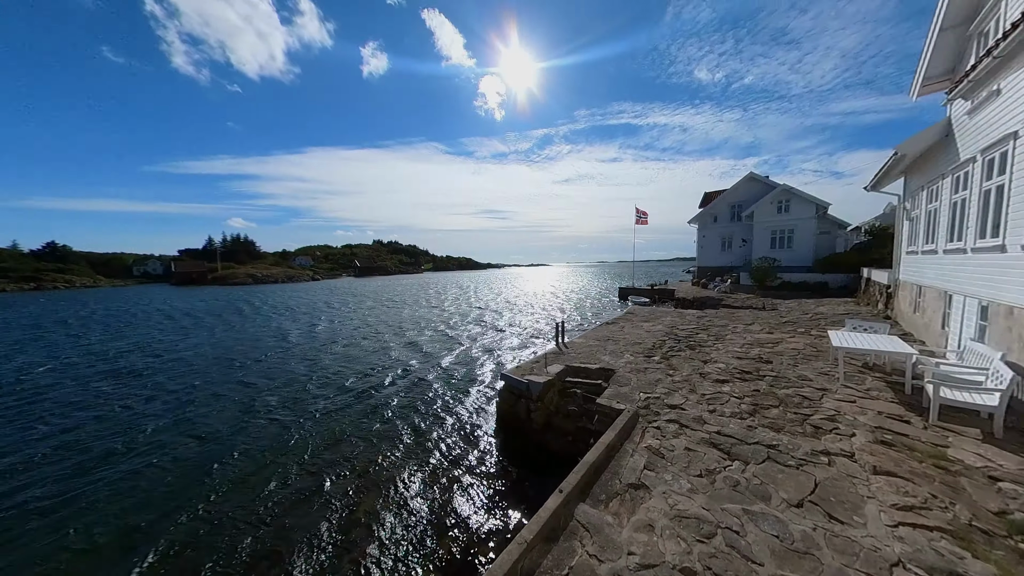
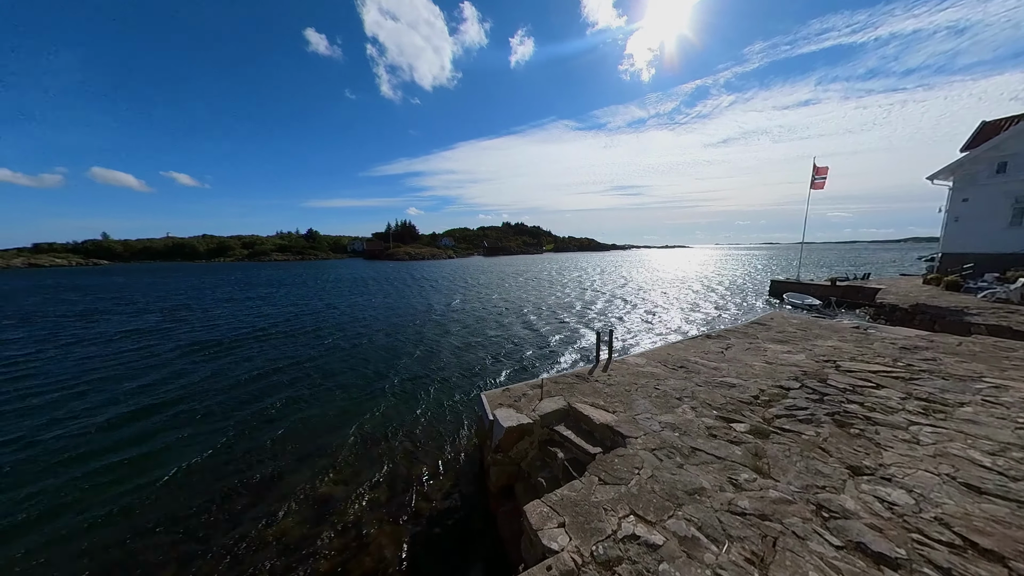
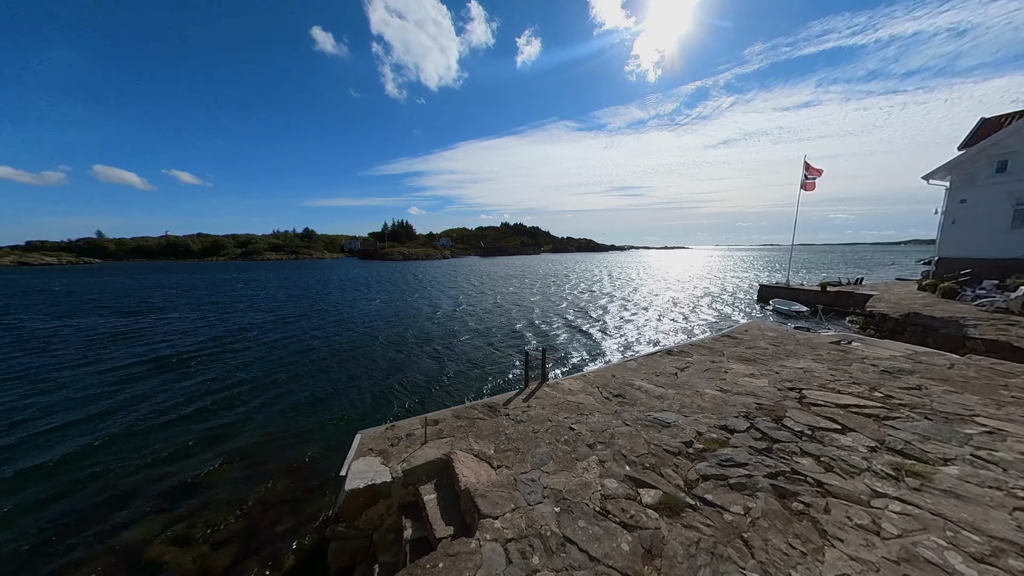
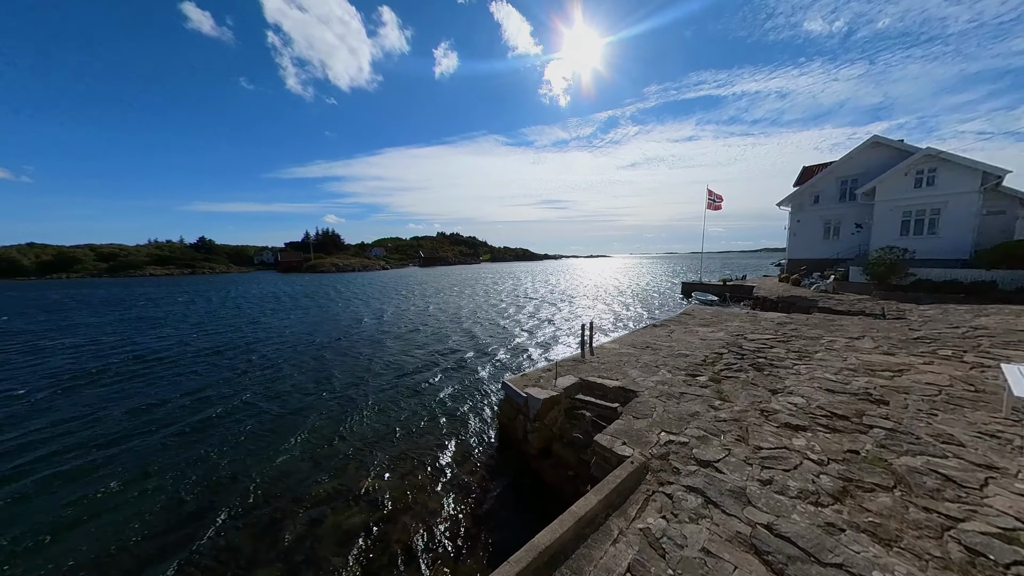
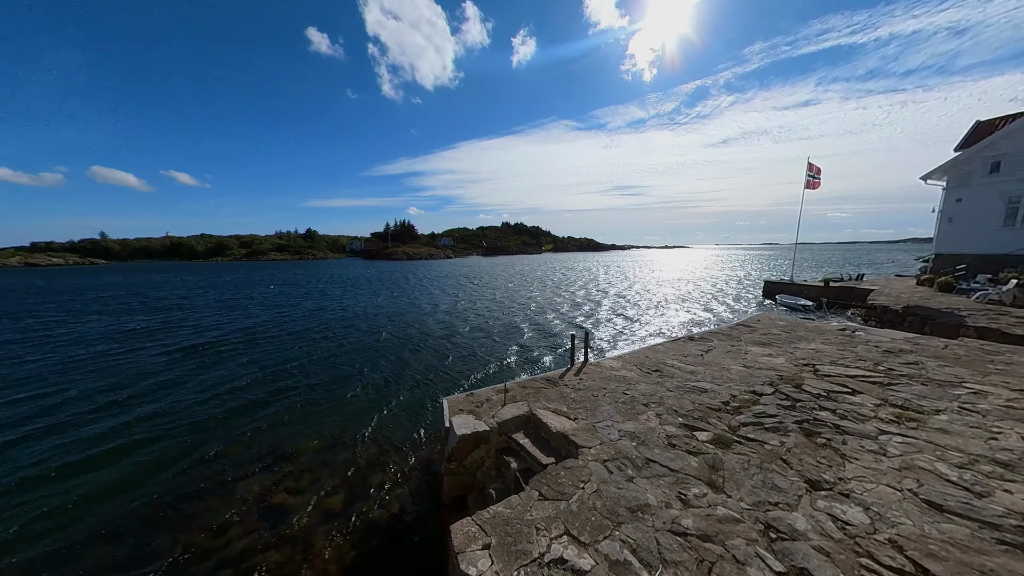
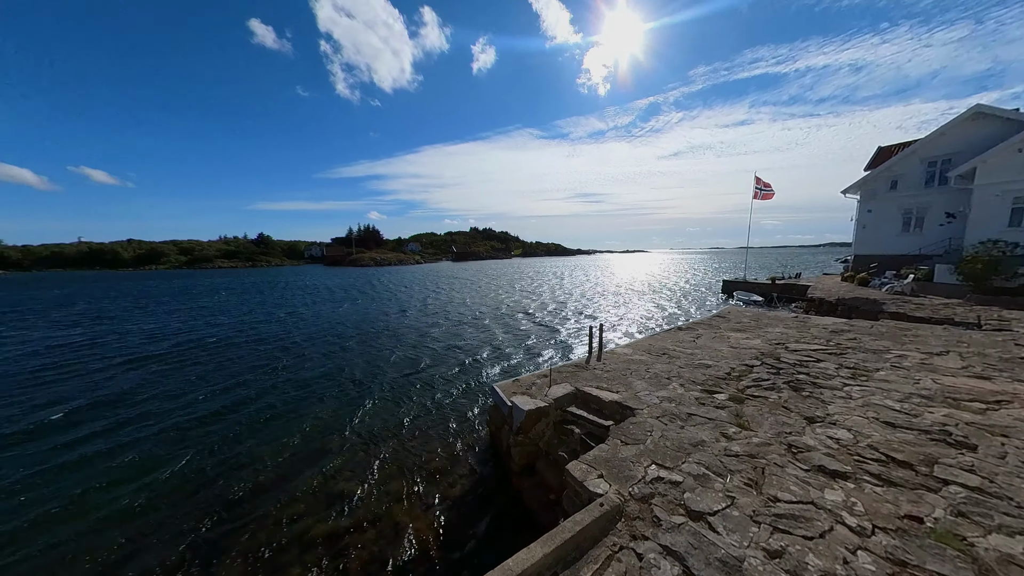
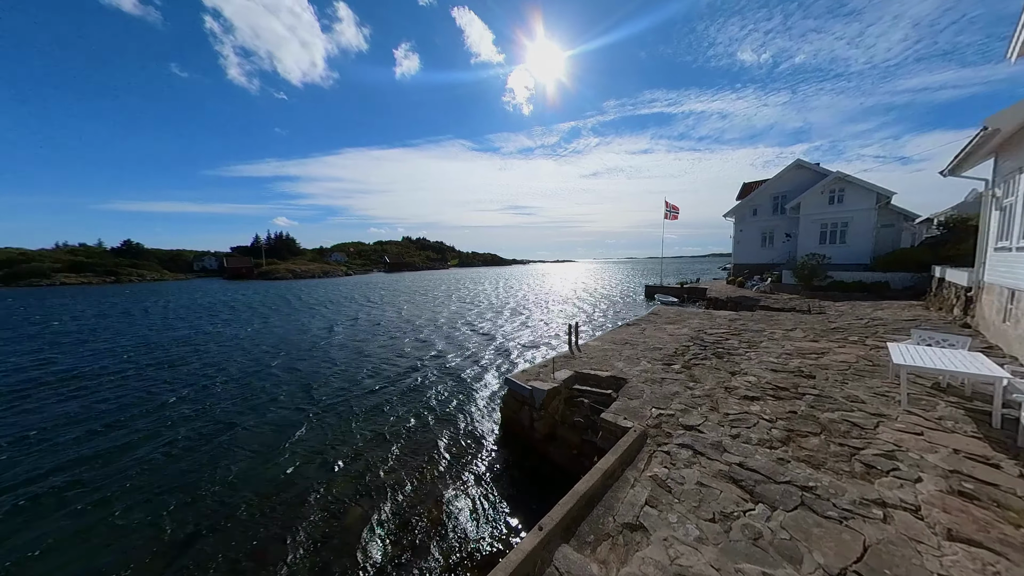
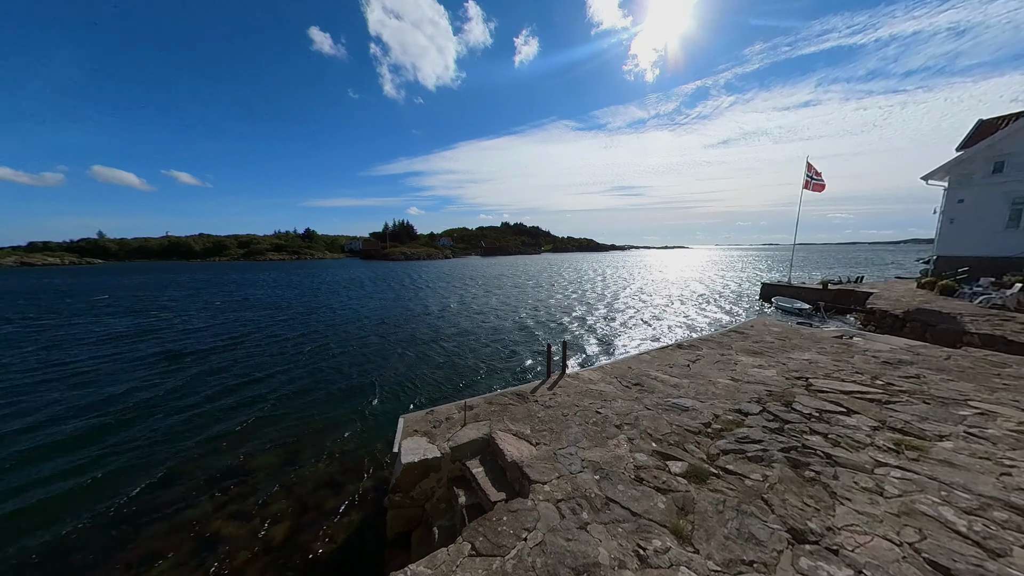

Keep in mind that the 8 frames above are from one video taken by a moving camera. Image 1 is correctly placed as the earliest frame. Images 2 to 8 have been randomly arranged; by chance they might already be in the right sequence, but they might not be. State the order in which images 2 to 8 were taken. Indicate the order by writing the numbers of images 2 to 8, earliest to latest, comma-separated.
7, 4, 6, 2, 5, 8, 3
